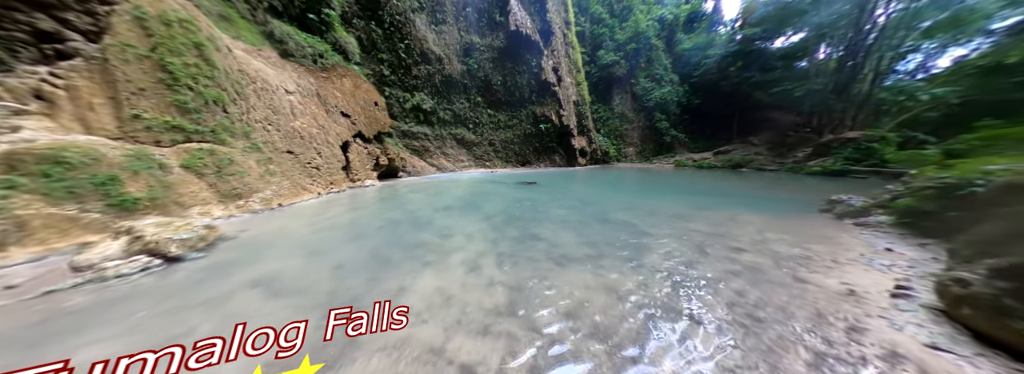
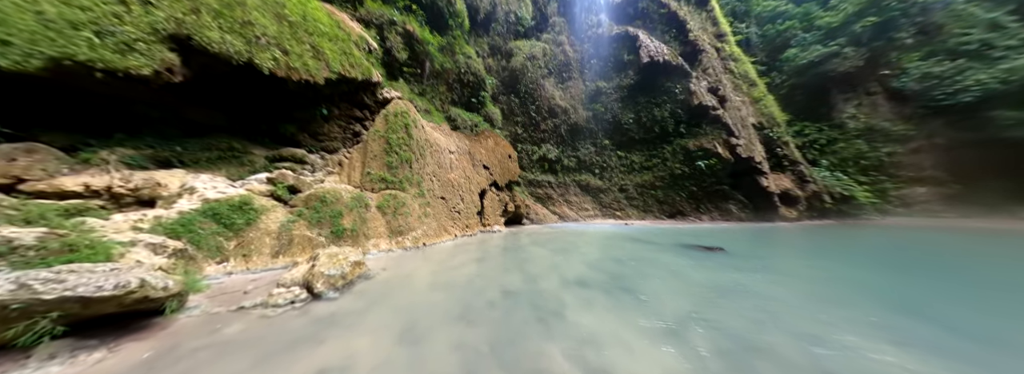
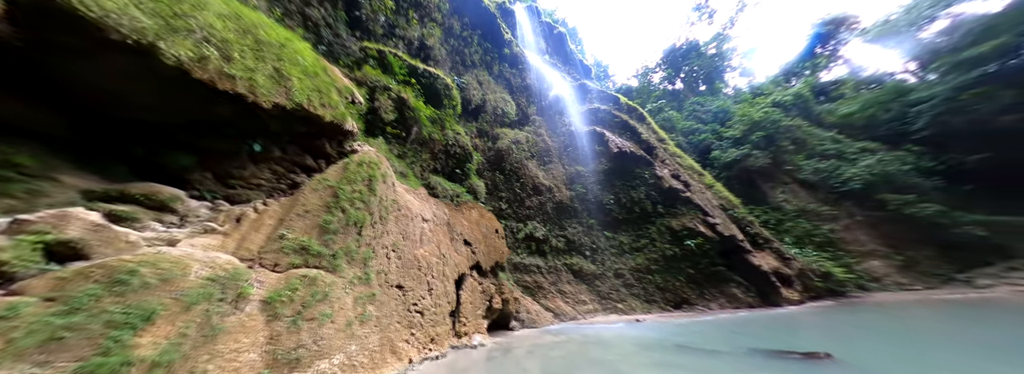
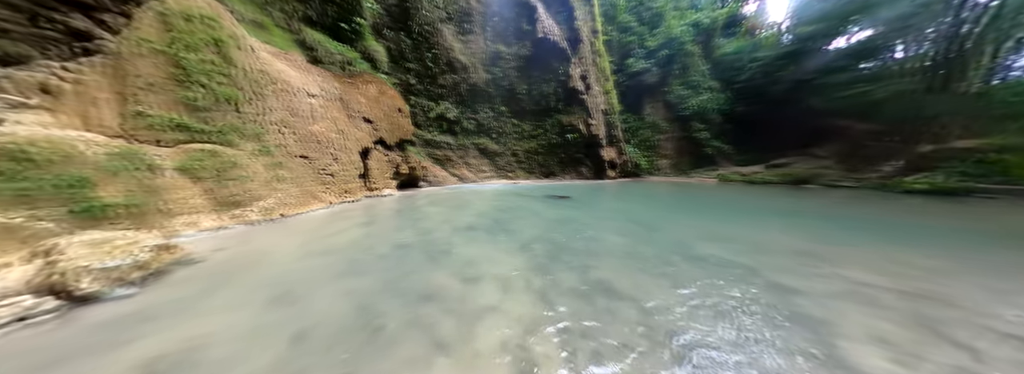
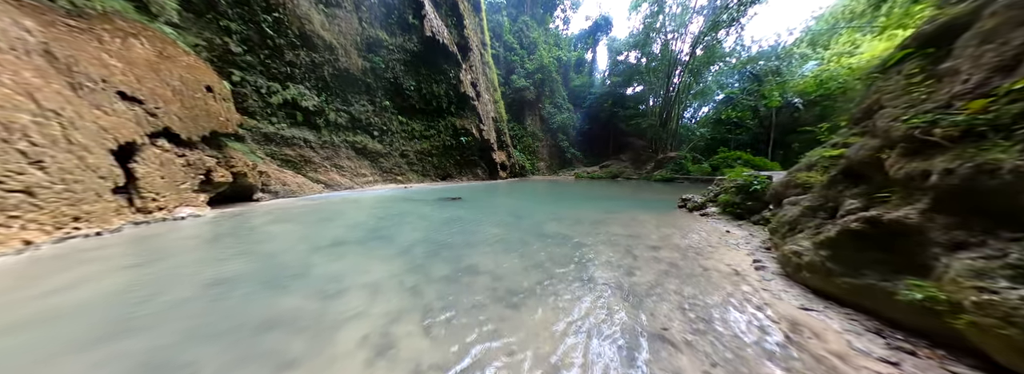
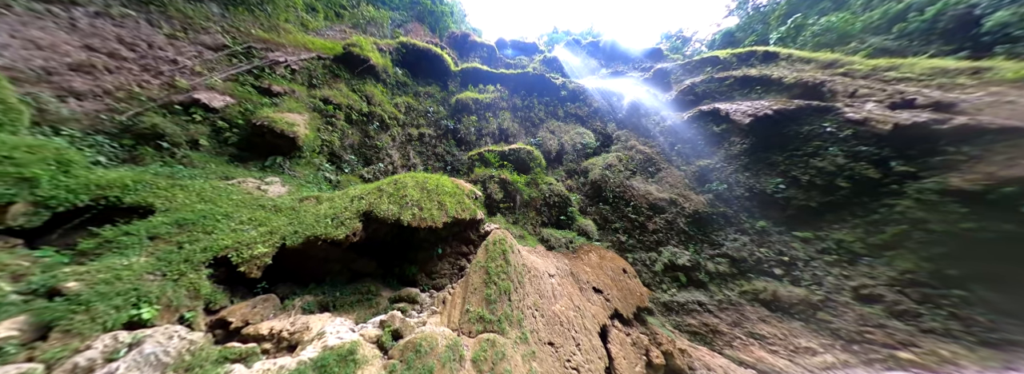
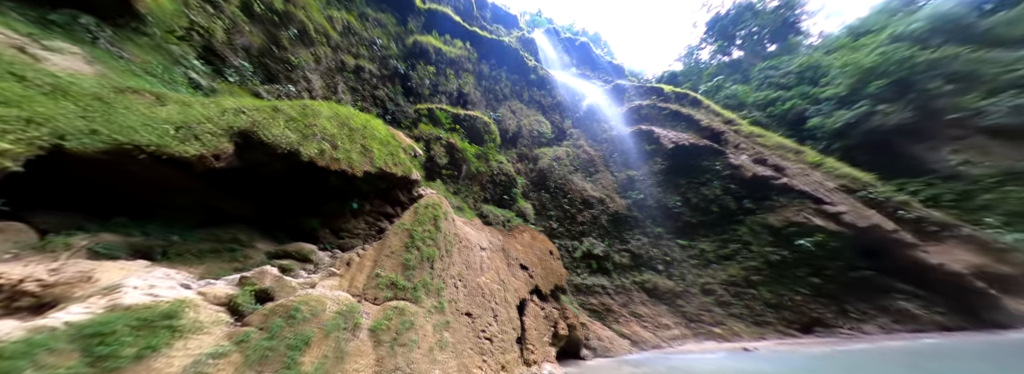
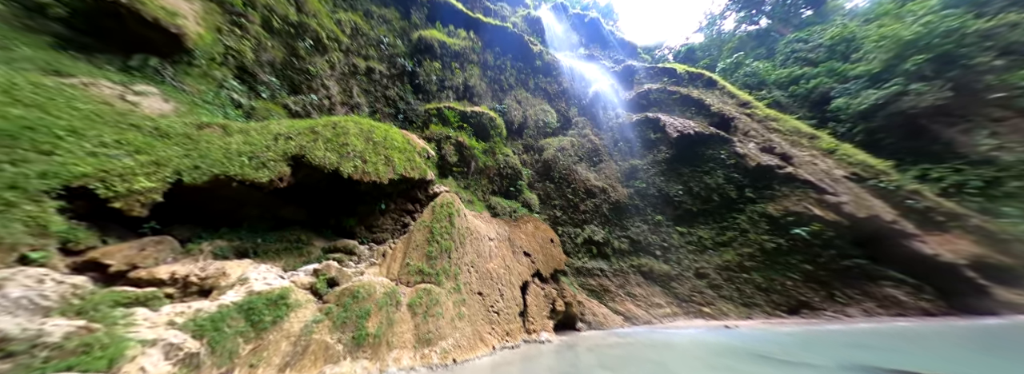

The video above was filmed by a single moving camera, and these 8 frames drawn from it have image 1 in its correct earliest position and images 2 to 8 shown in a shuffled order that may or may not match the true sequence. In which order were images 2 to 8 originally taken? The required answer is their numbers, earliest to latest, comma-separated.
5, 4, 2, 8, 6, 7, 3
